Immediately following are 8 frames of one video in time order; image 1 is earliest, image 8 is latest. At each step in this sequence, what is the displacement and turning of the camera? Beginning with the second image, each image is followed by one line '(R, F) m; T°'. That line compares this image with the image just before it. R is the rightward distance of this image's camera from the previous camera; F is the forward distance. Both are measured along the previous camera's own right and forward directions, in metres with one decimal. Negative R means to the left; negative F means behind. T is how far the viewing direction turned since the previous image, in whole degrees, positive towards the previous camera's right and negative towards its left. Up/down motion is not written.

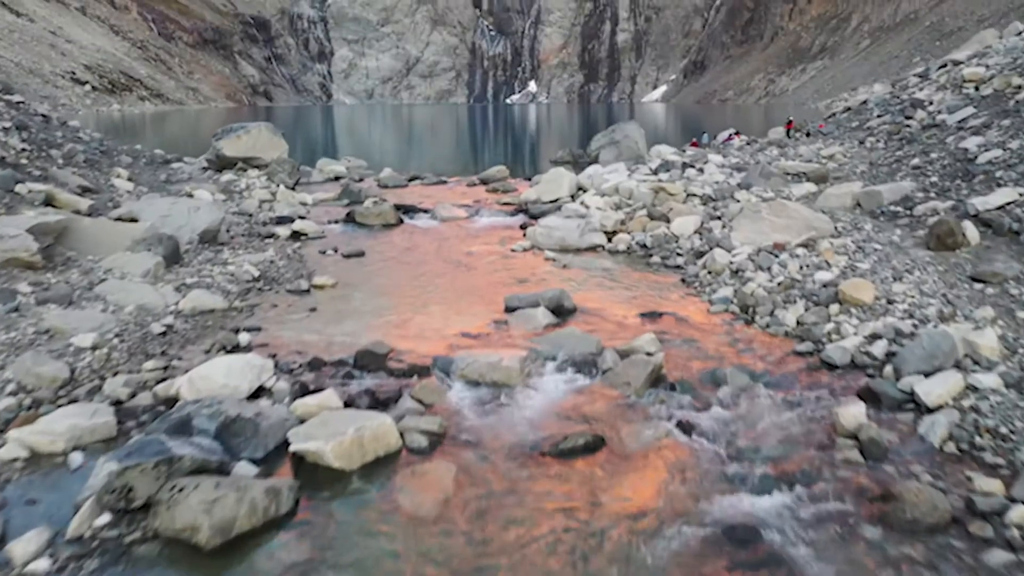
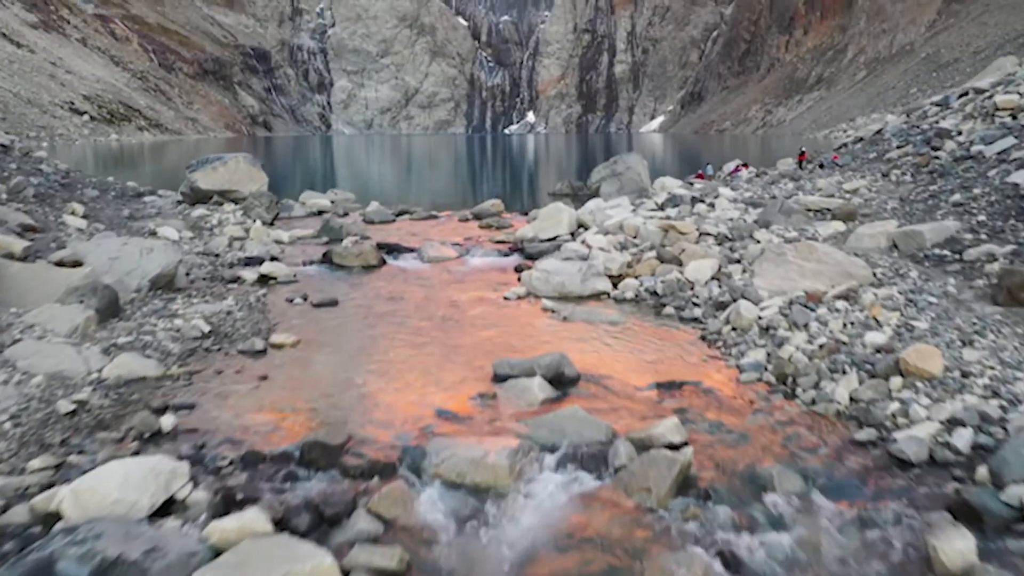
(+0.1, +1.3) m; 0°
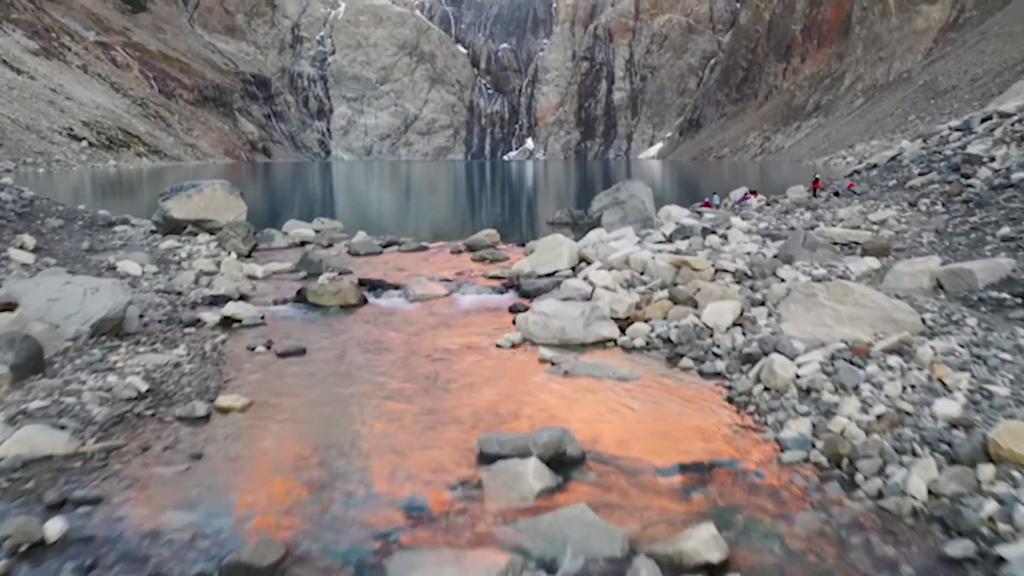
(+0.1, +1.2) m; 0°
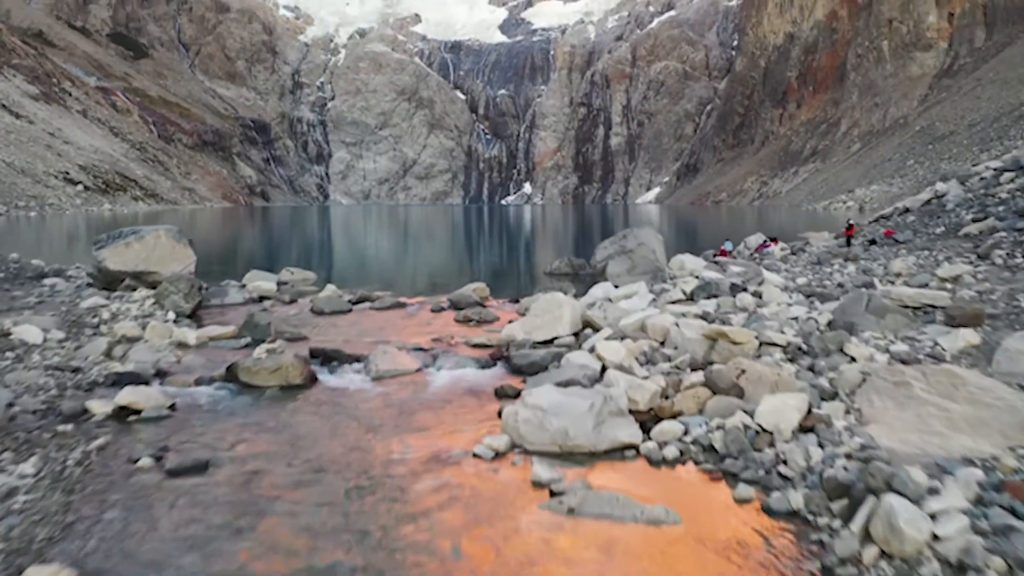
(+0.1, +2.4) m; 0°
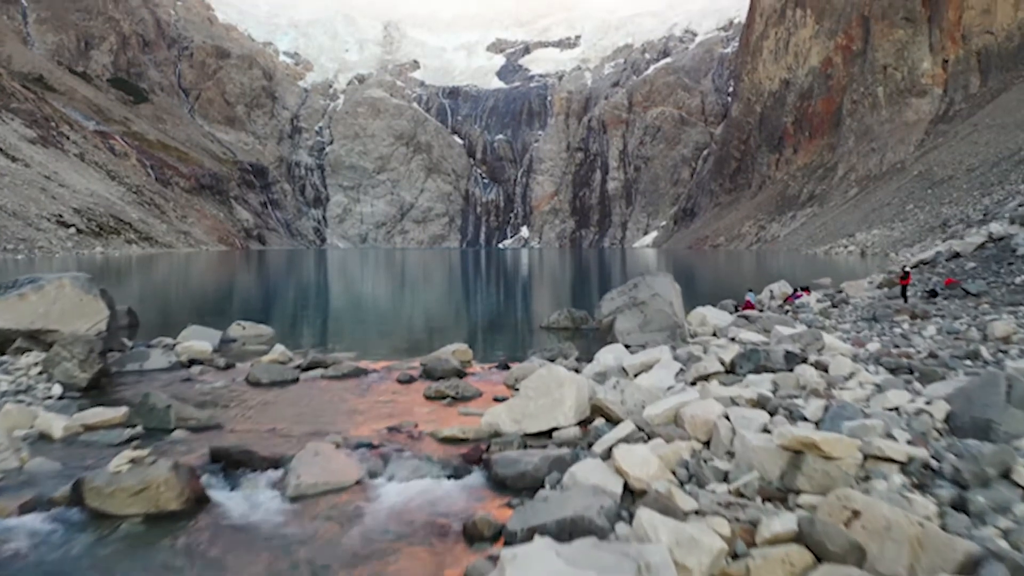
(+0.1, +2.8) m; 0°
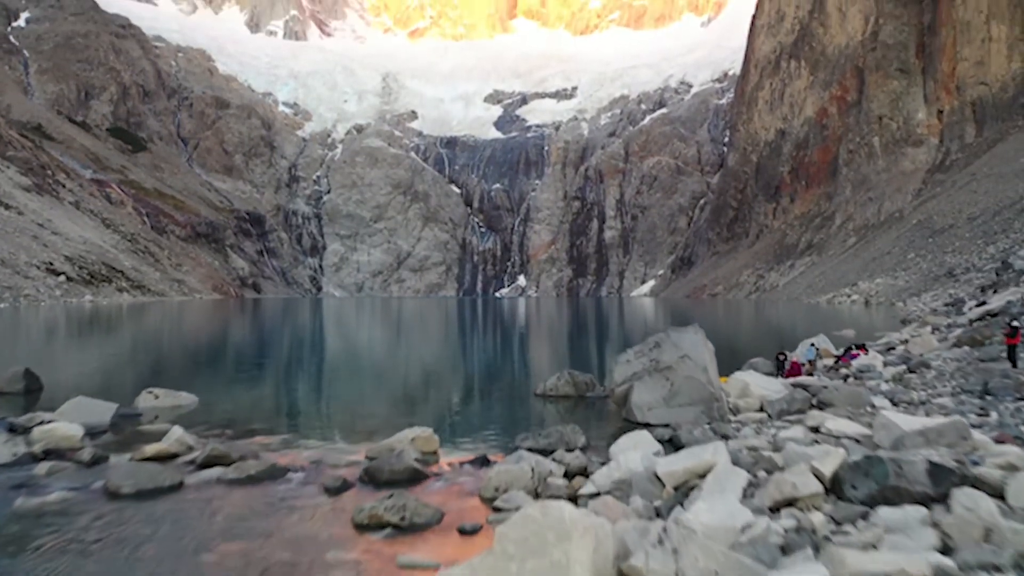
(+0.2, +3.3) m; 0°
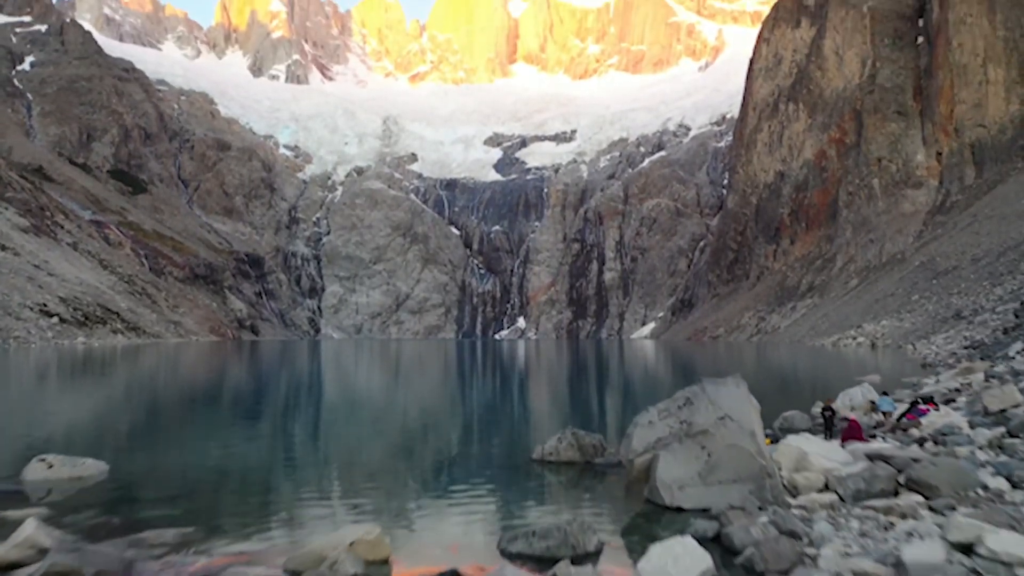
(+0.1, +2.5) m; 0°
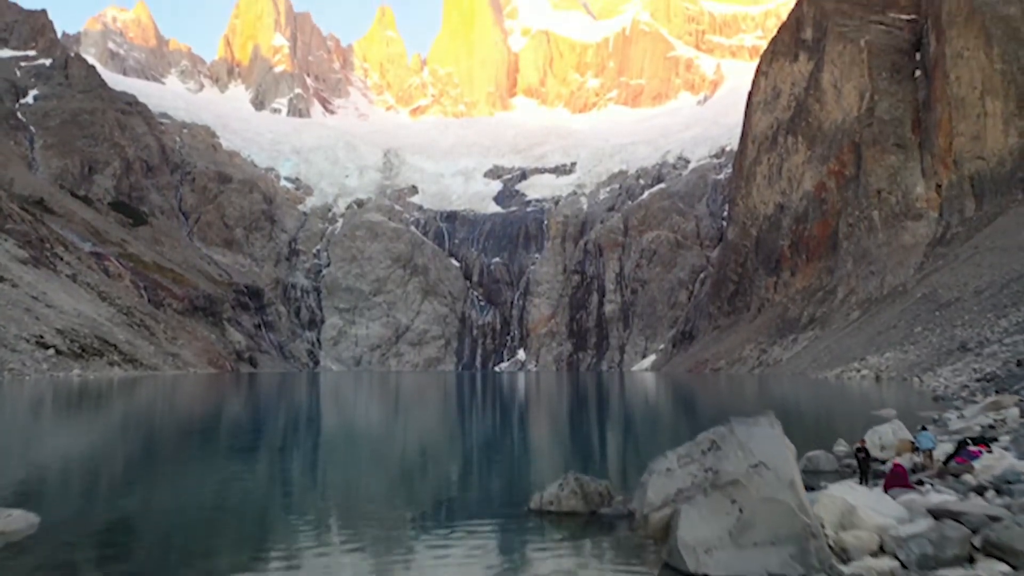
(+0.1, +1.3) m; 0°
